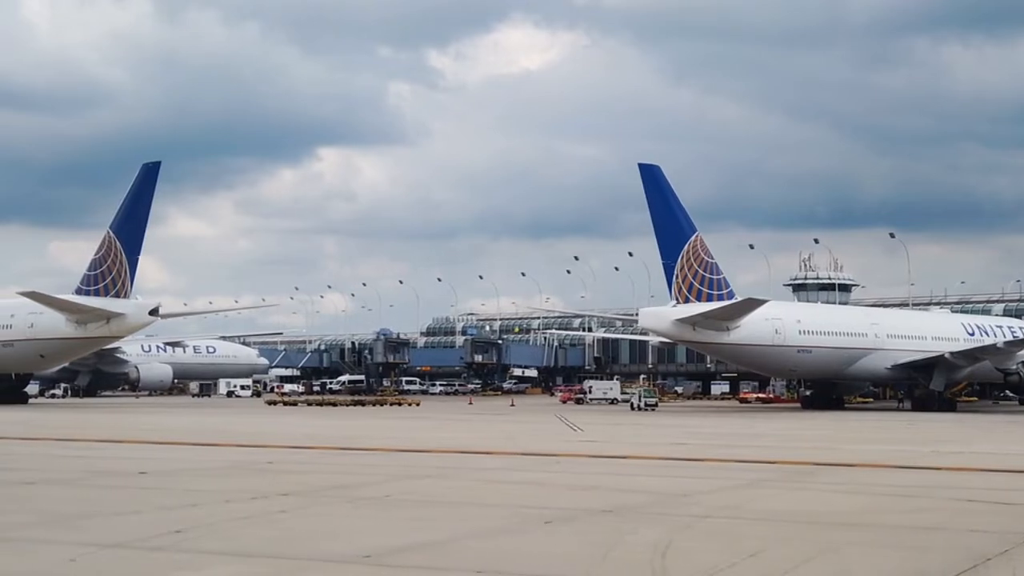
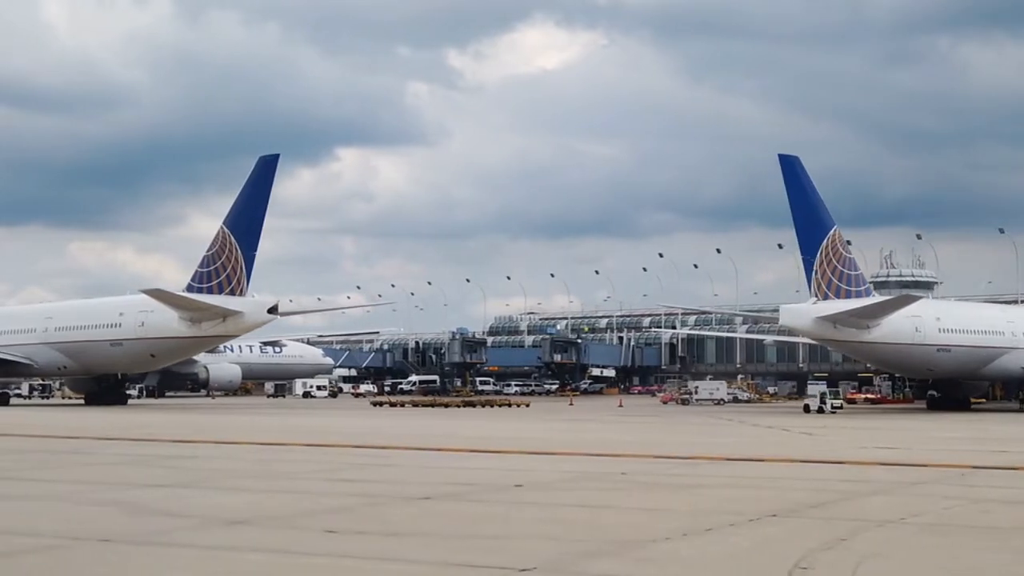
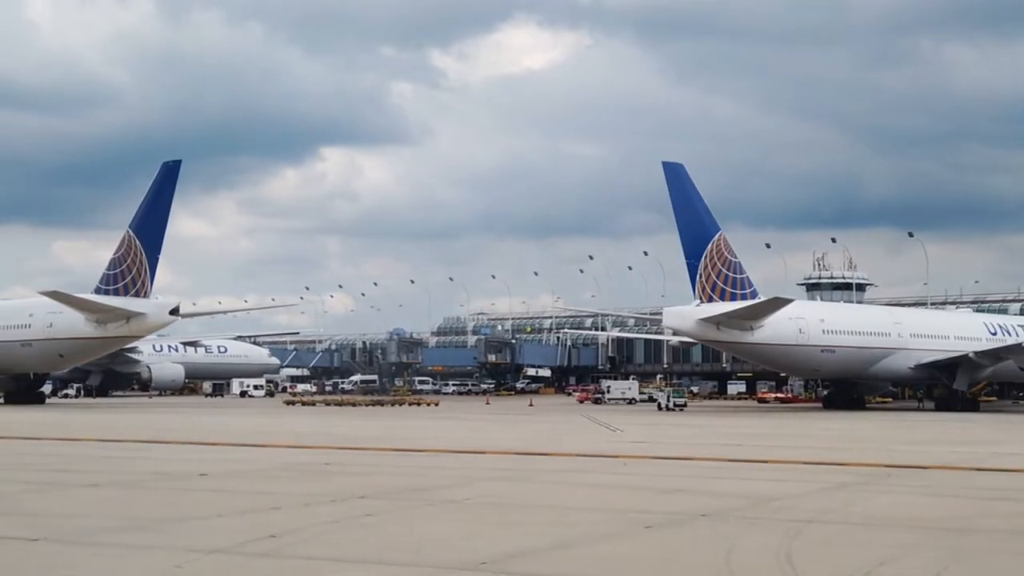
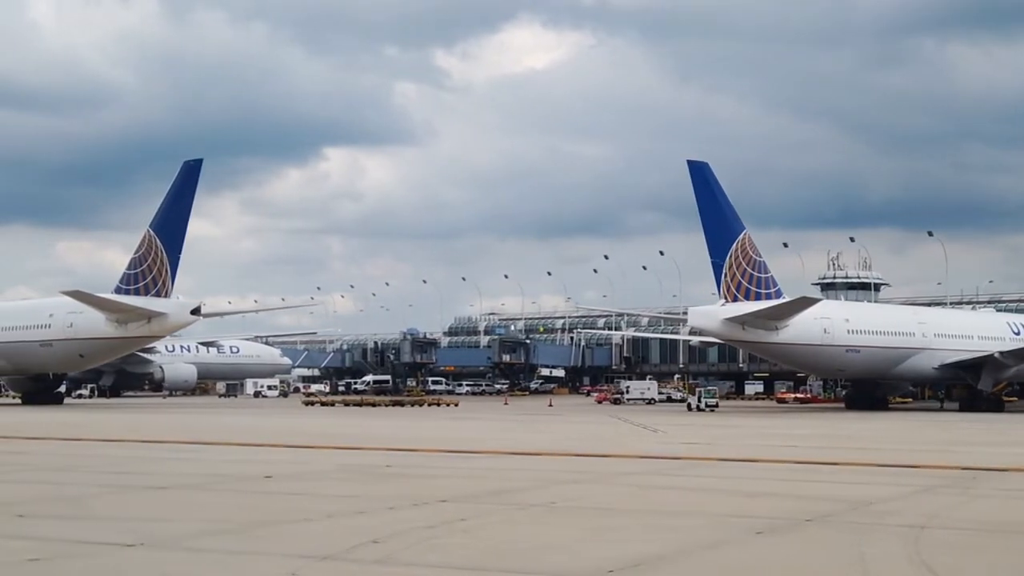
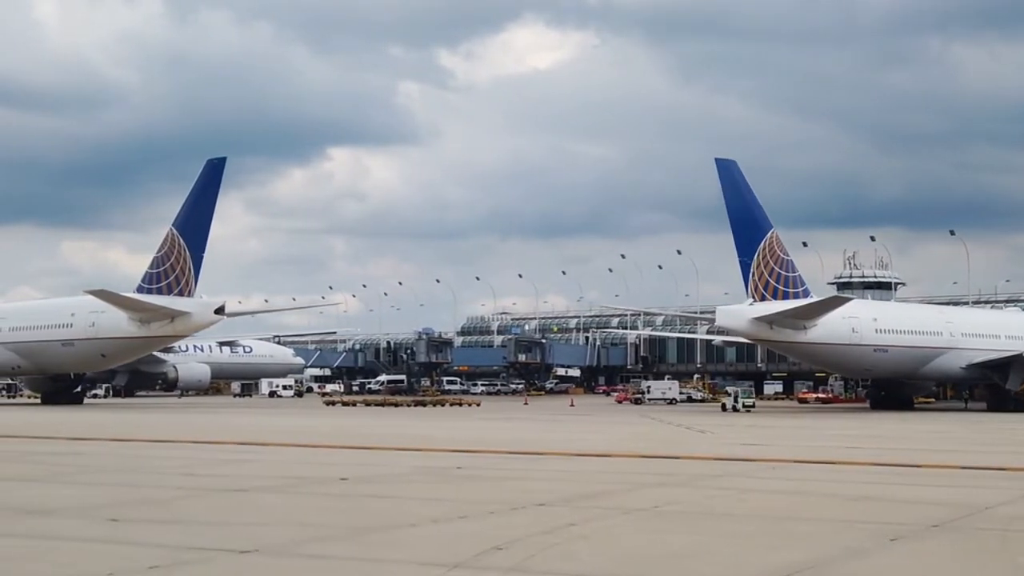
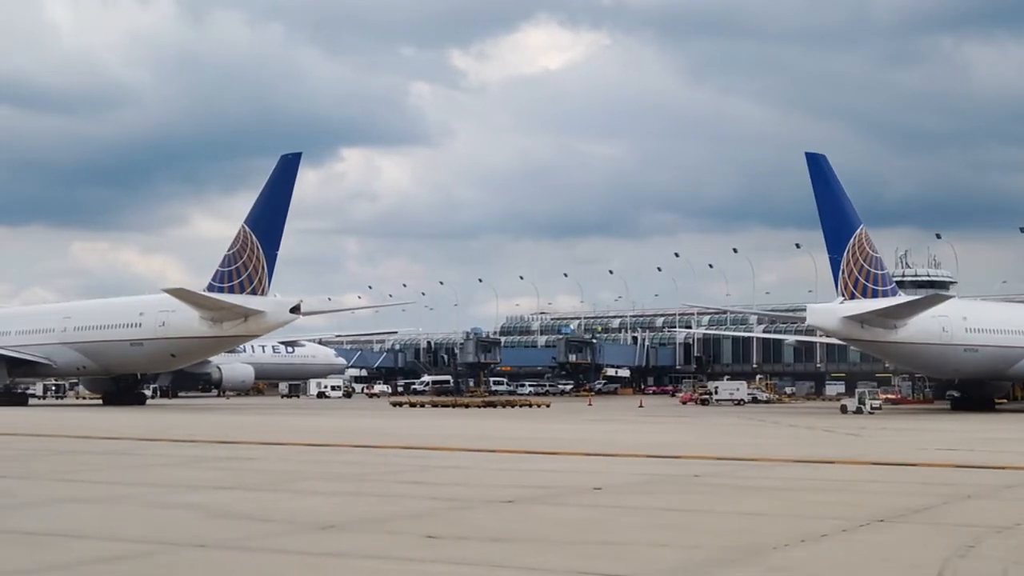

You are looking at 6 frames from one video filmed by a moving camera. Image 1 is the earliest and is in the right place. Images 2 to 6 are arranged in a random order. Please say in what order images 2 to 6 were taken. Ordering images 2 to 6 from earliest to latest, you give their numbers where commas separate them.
3, 4, 5, 2, 6
